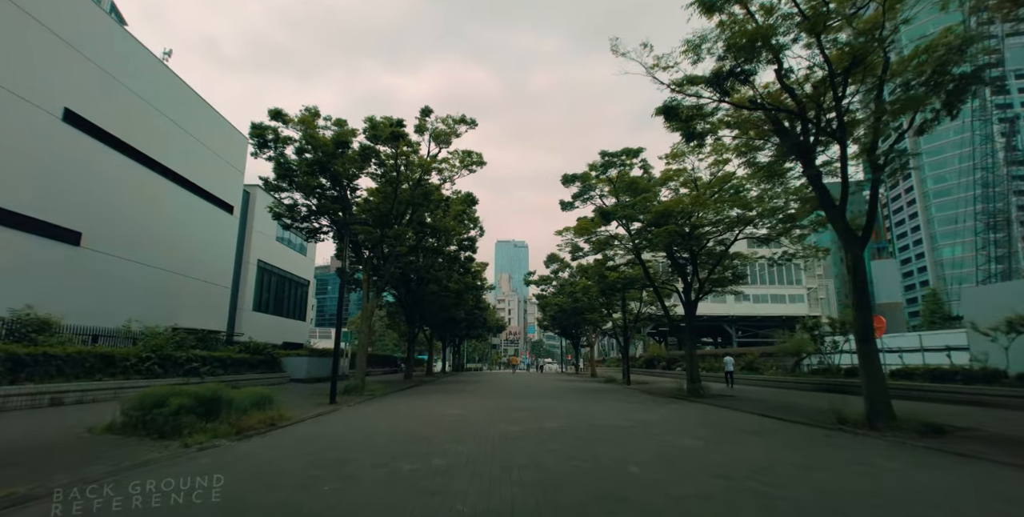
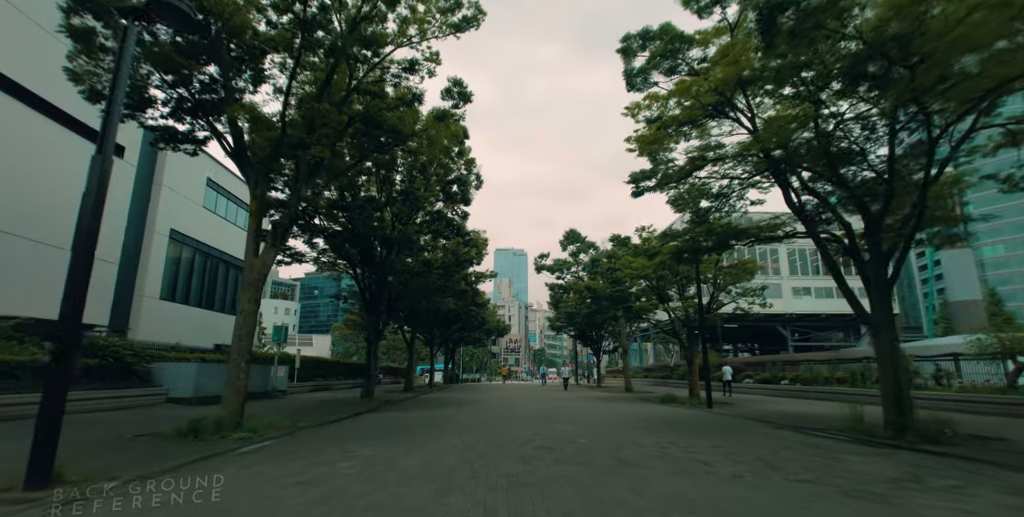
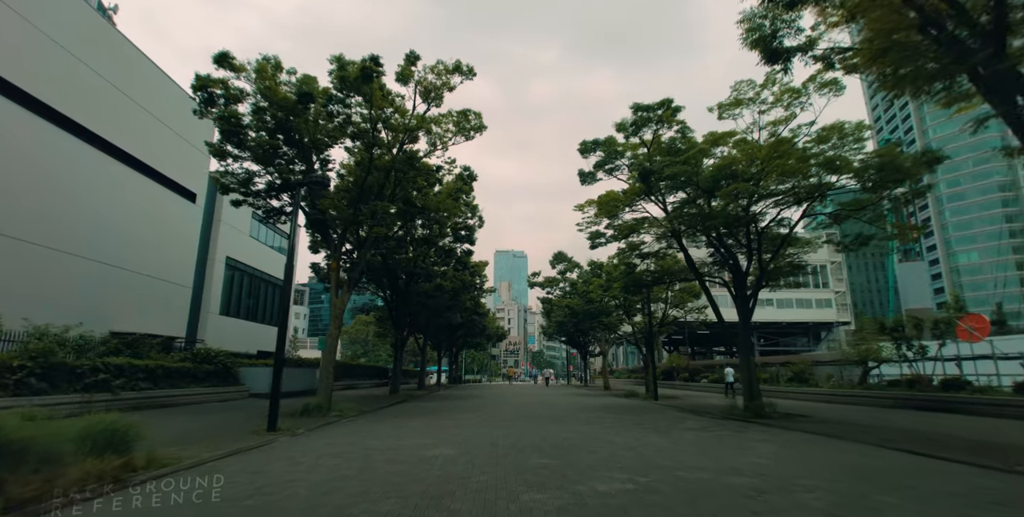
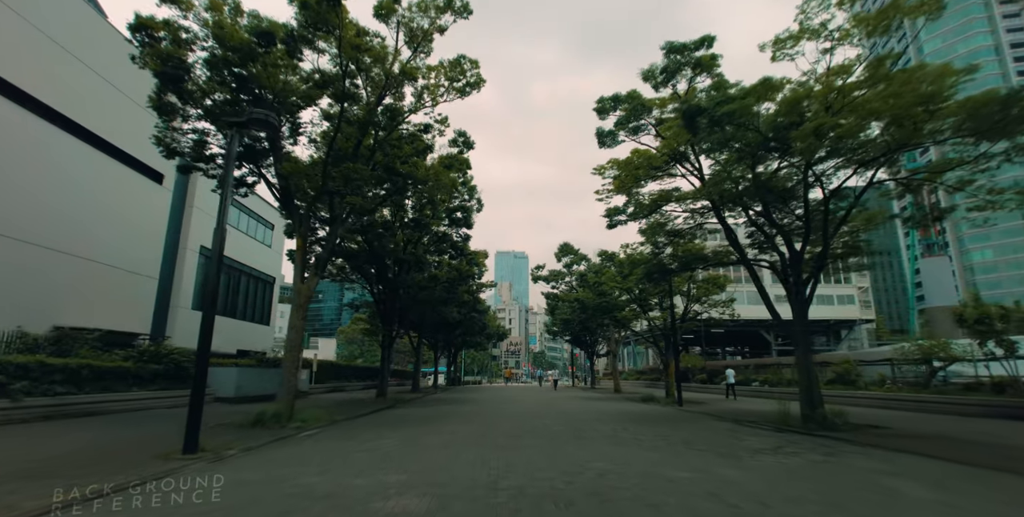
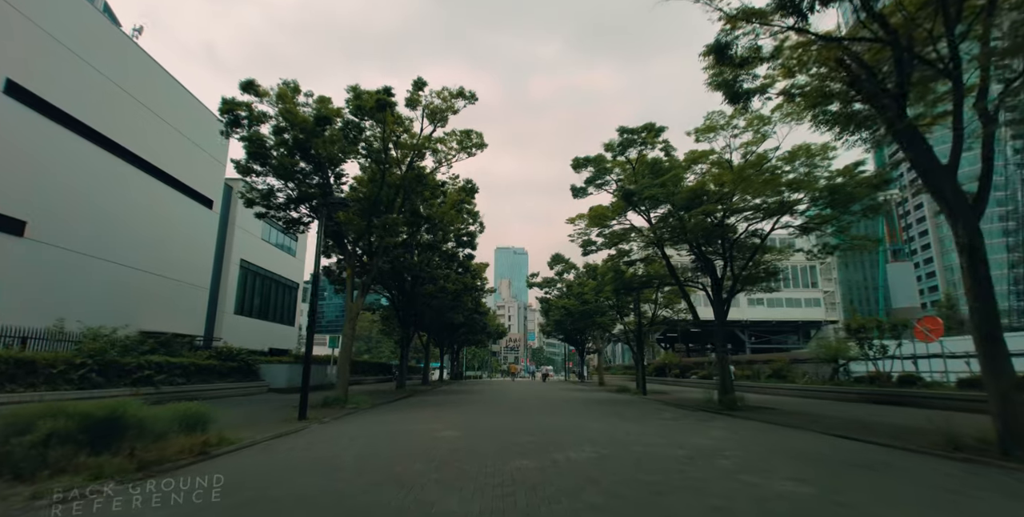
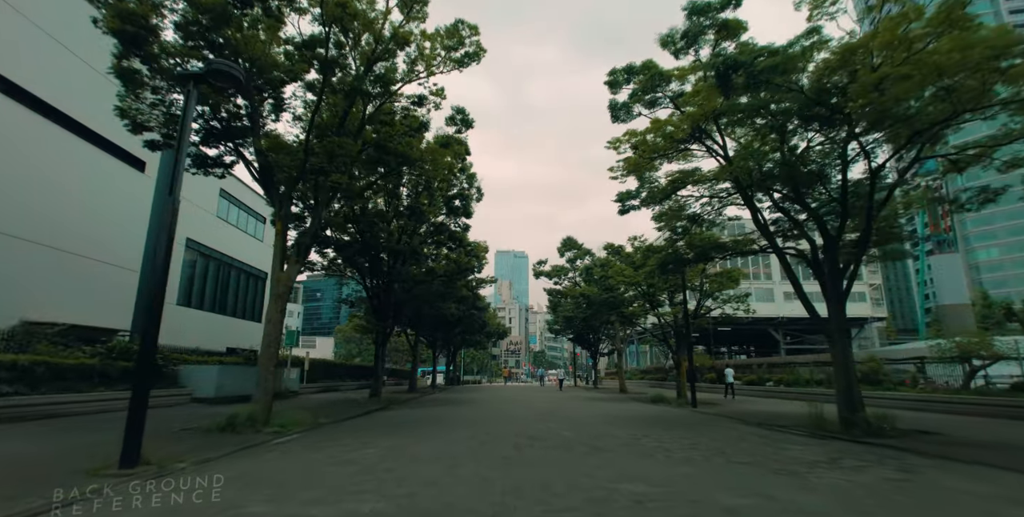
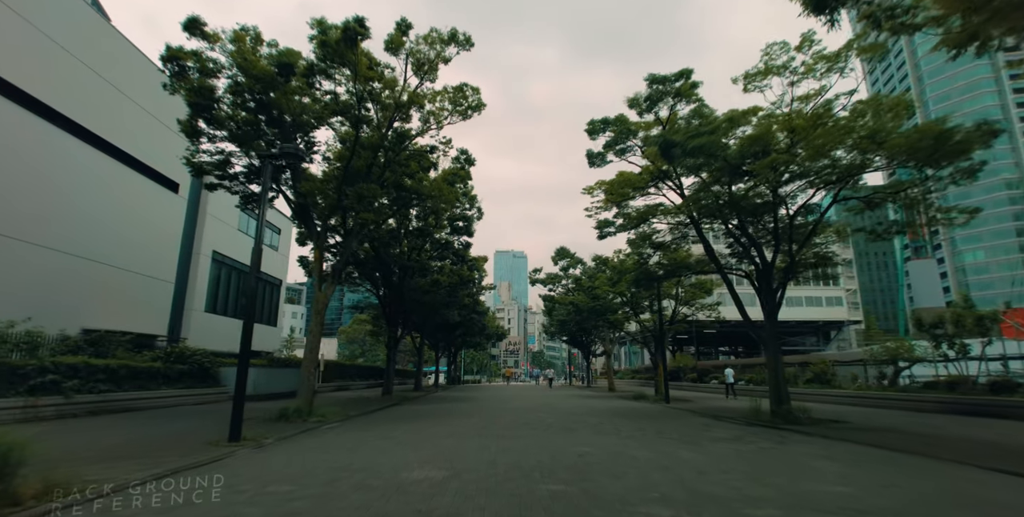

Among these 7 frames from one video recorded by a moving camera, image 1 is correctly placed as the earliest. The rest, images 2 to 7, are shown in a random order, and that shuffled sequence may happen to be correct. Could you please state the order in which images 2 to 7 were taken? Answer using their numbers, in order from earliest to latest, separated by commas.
5, 3, 7, 4, 6, 2
